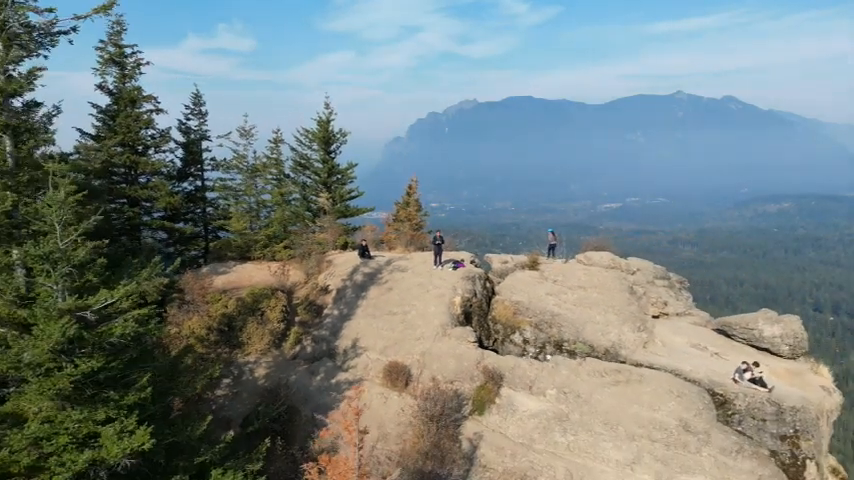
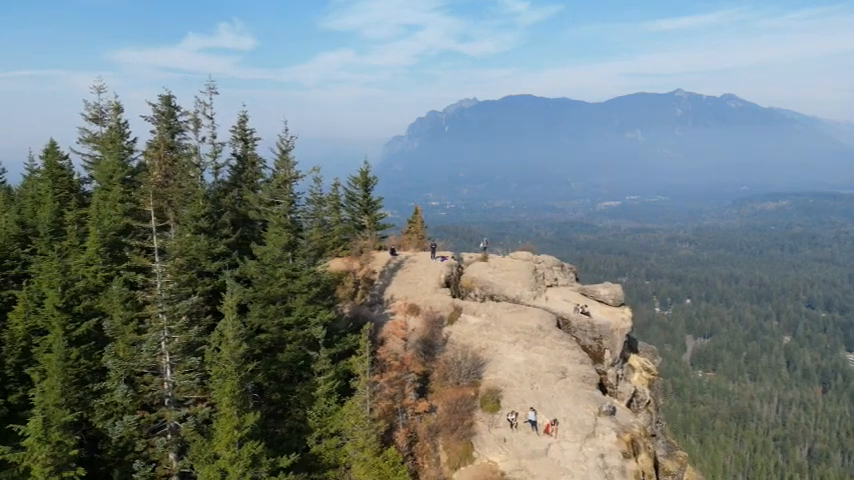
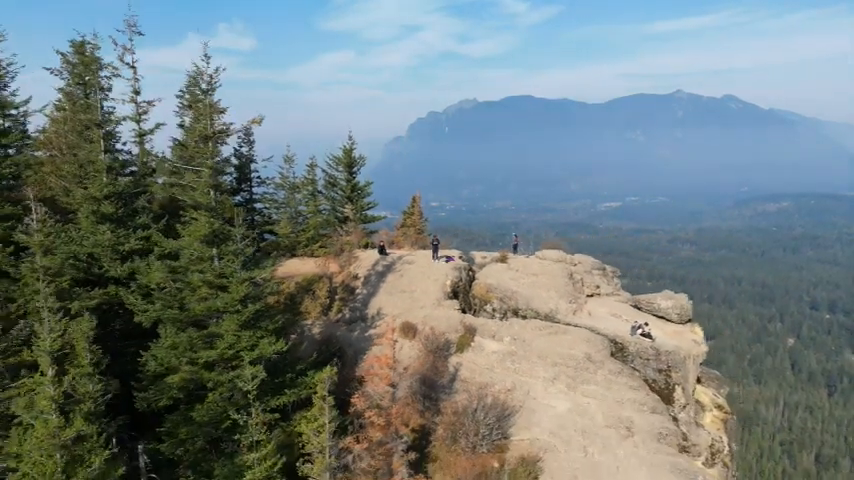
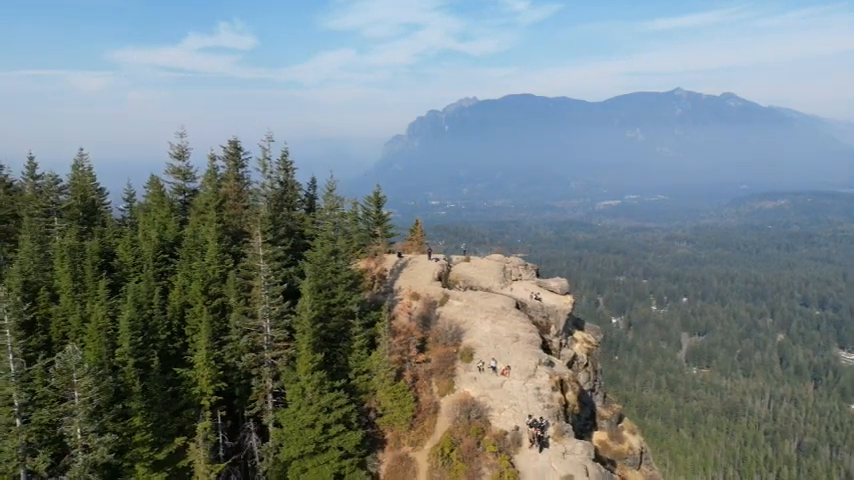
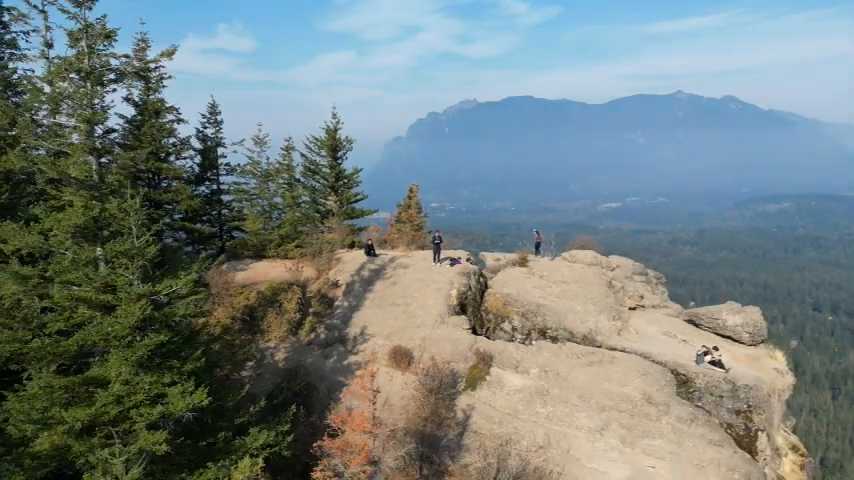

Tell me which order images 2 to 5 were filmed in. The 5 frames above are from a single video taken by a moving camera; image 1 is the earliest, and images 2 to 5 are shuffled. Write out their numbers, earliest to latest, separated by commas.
5, 3, 2, 4
